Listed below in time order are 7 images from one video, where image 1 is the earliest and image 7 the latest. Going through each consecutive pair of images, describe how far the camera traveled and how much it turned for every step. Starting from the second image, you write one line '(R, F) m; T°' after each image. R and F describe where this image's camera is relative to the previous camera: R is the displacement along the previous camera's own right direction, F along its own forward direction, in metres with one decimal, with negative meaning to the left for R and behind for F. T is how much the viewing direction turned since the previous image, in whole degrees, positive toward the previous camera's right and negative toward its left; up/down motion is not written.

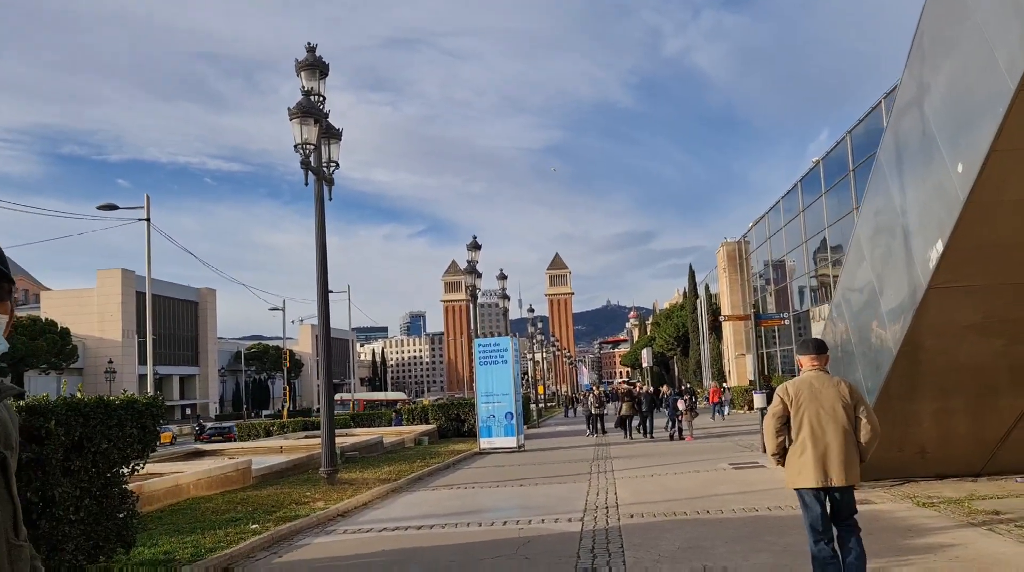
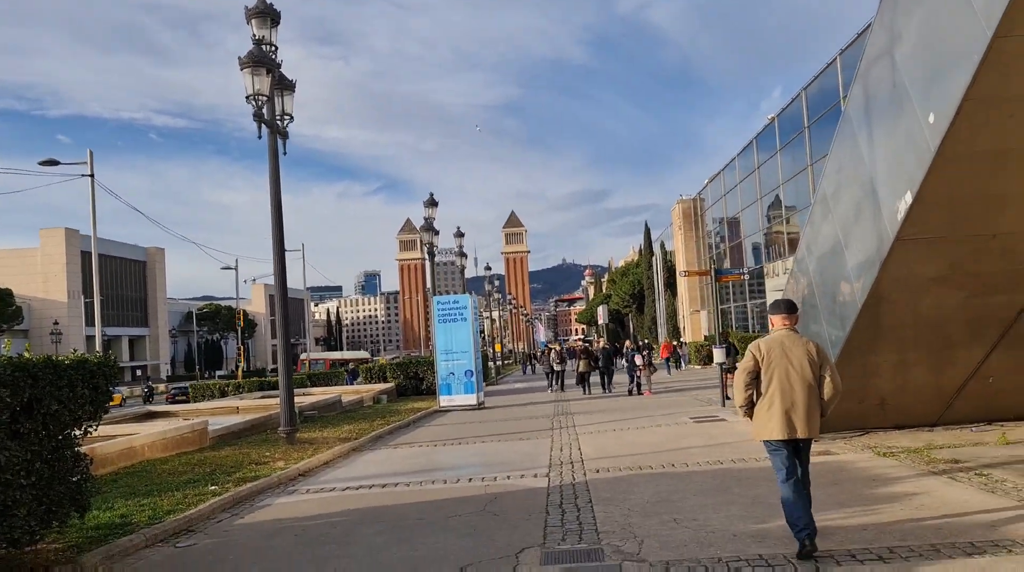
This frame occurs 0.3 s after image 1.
(-0.1, +0.2) m; +3°
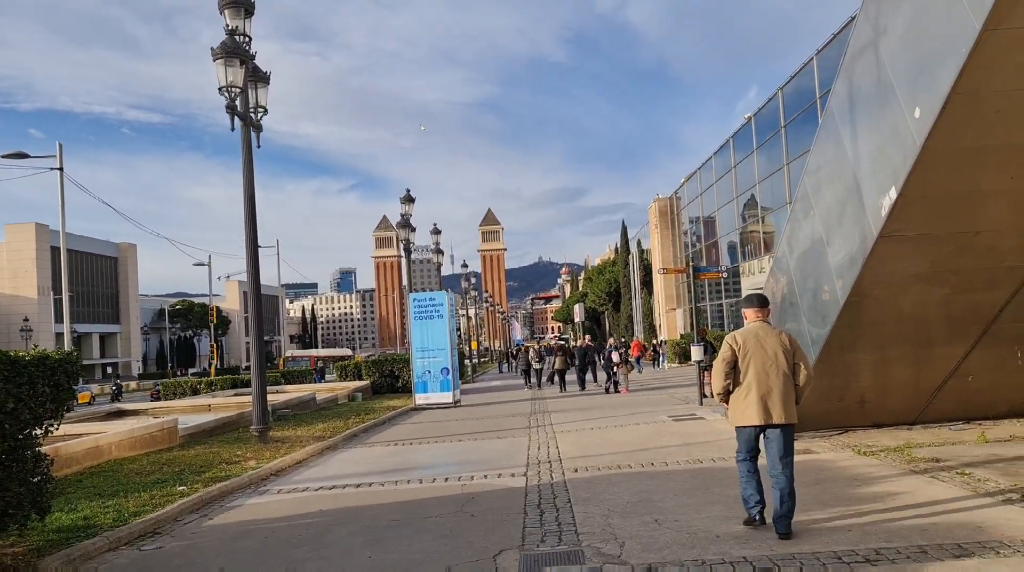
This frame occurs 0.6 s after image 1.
(0.0, +0.2) m; +2°
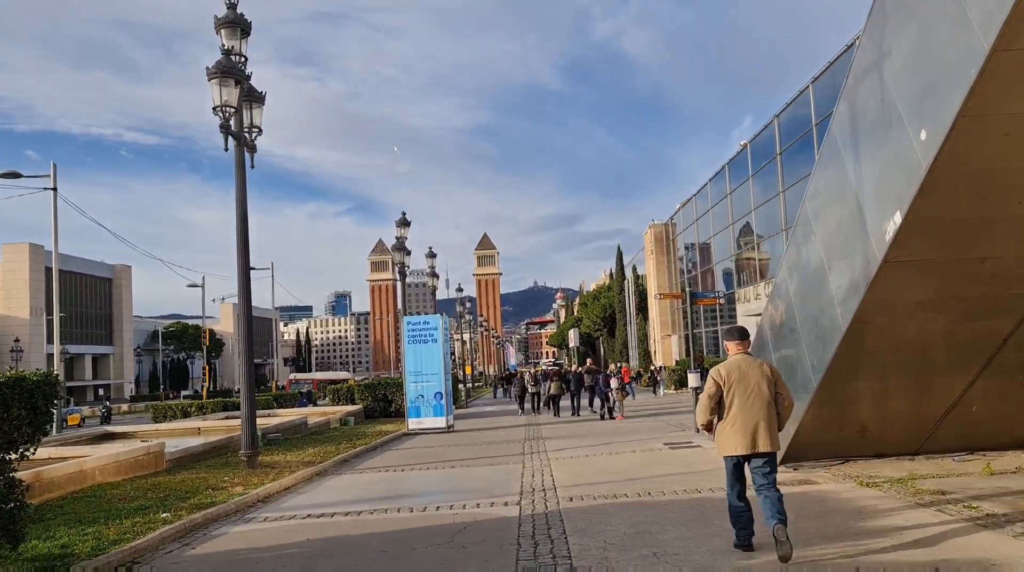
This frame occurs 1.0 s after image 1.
(0.0, +0.2) m; 0°
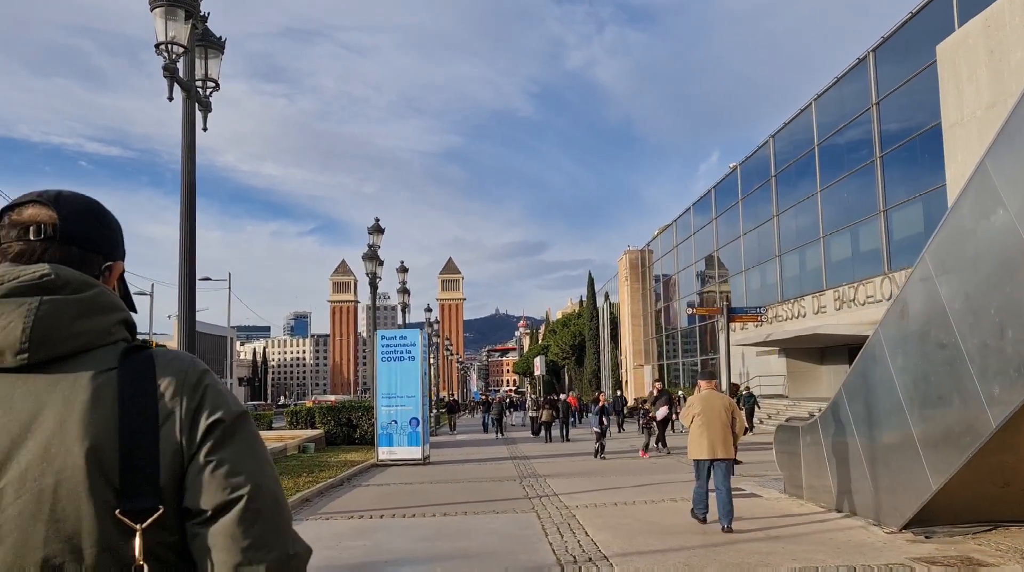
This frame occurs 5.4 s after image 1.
(-0.7, +2.6) m; +3°
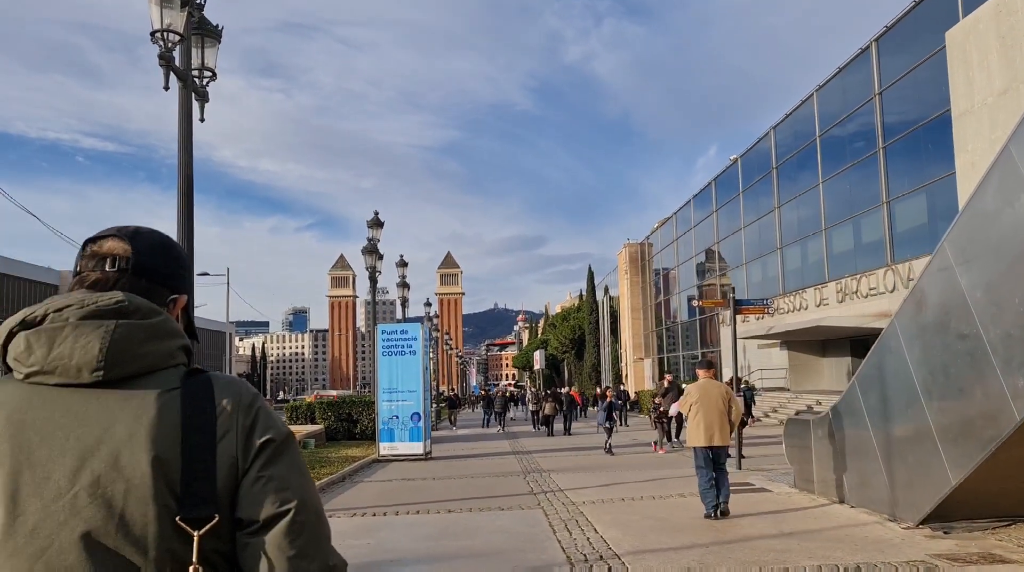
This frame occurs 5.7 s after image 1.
(-0.1, +0.2) m; 0°
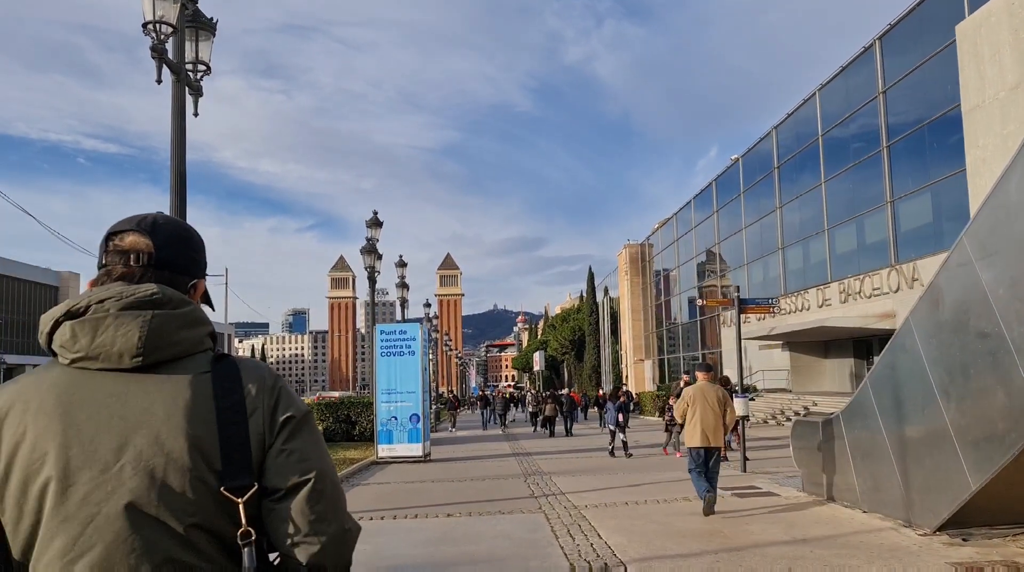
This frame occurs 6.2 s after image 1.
(0.0, +0.3) m; 0°
